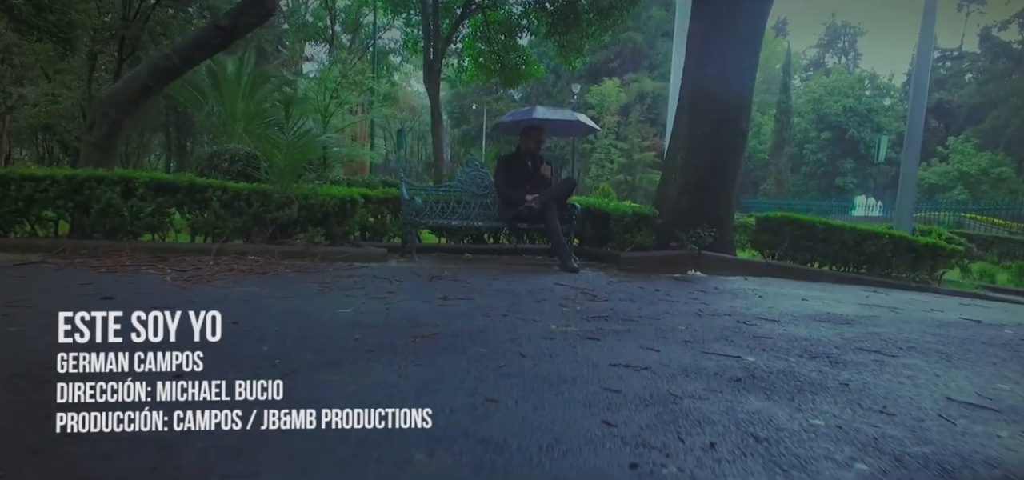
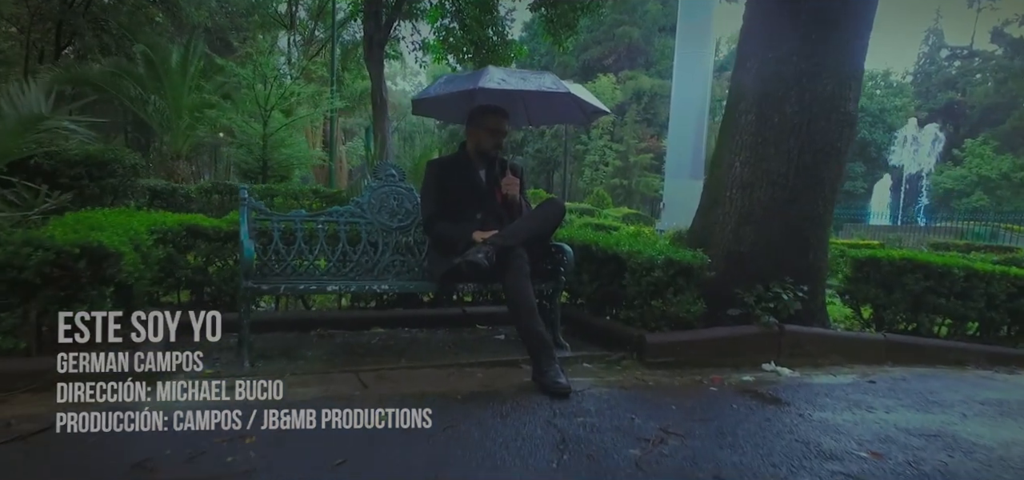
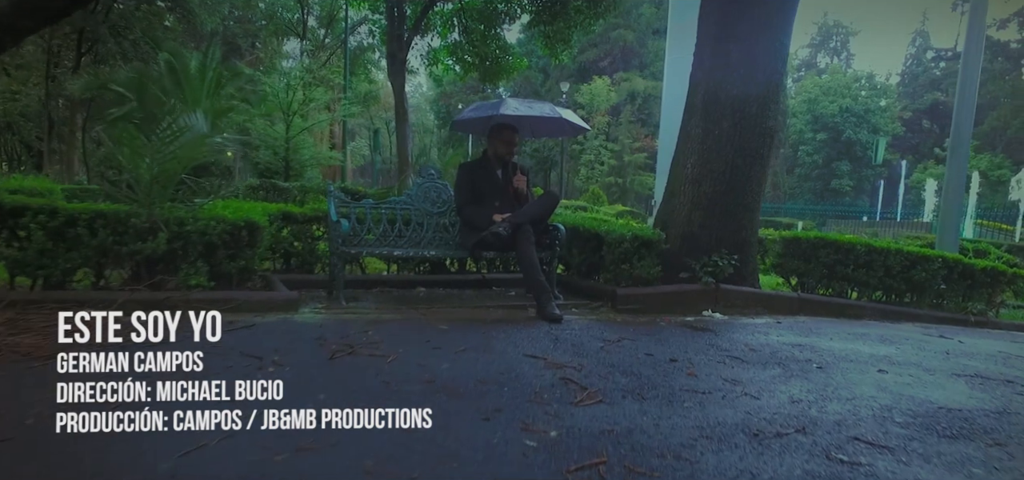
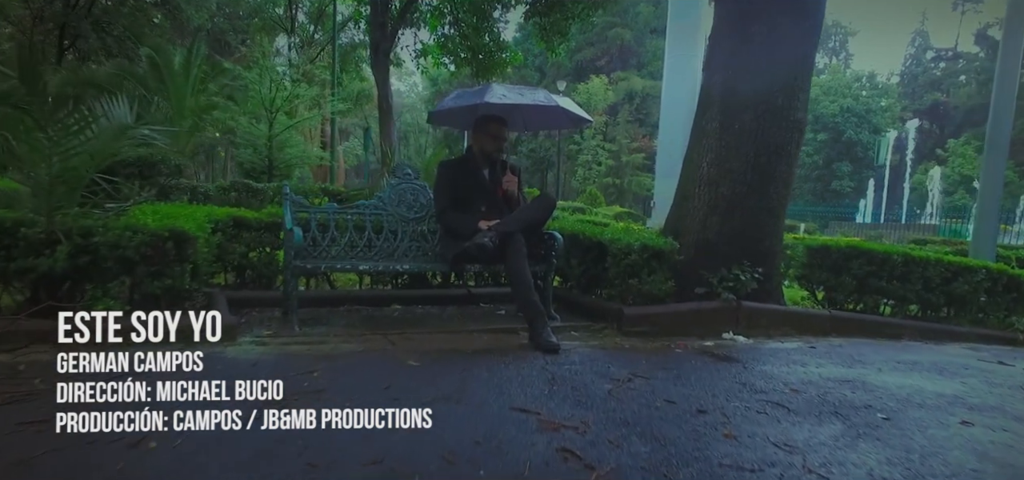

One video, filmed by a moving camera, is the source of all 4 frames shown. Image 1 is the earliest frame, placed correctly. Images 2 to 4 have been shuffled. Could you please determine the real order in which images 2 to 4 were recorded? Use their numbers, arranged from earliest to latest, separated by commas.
3, 4, 2
